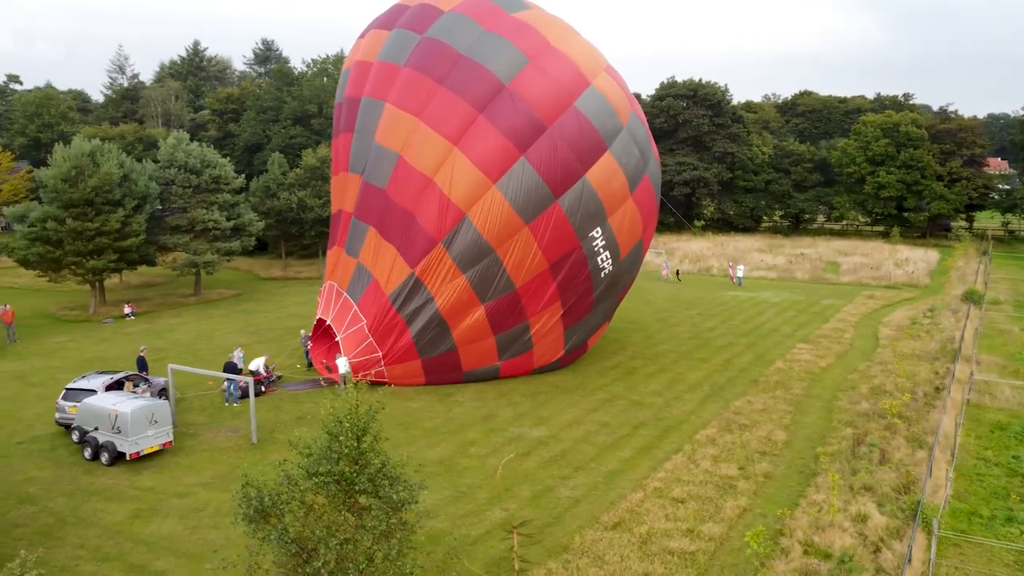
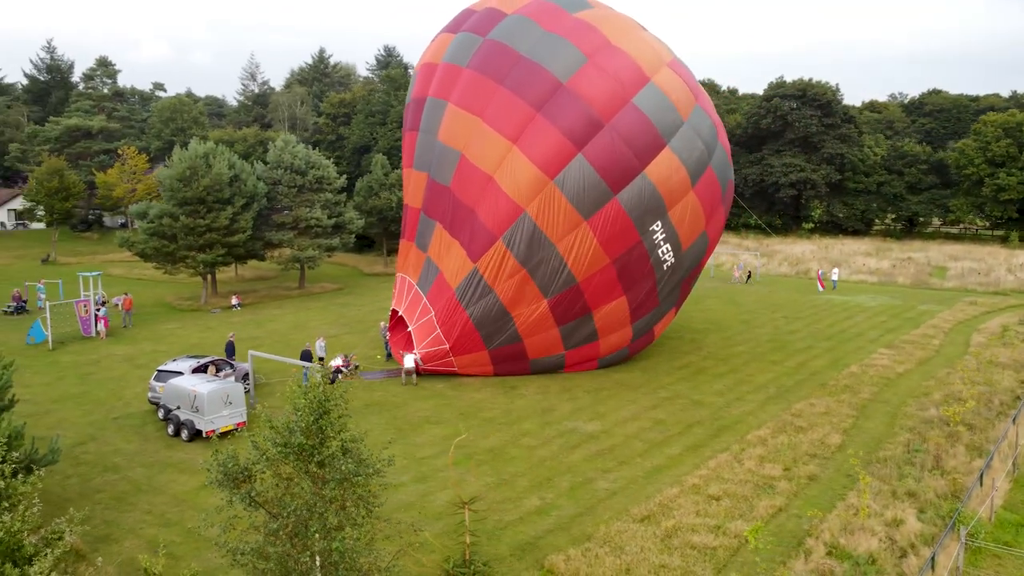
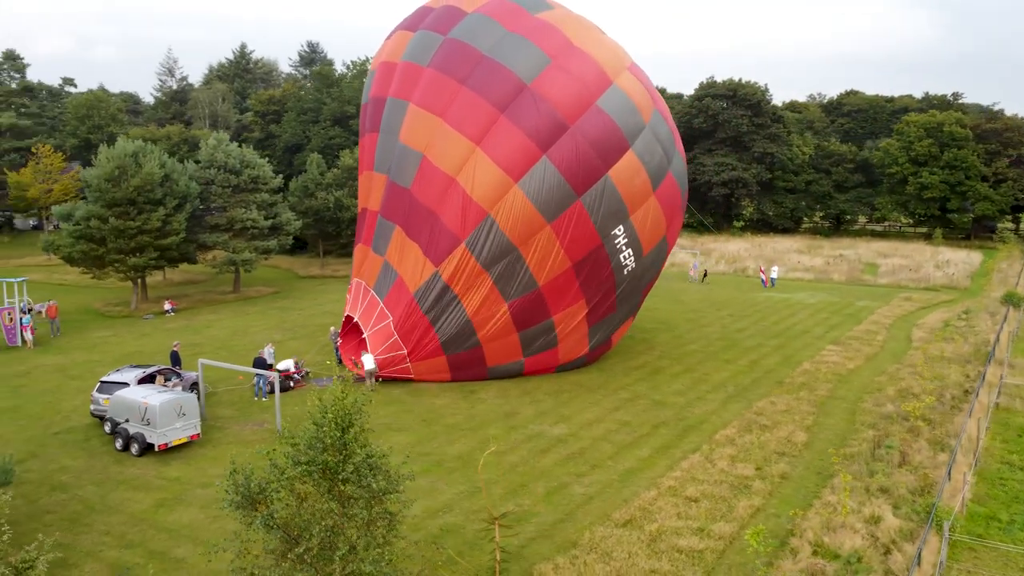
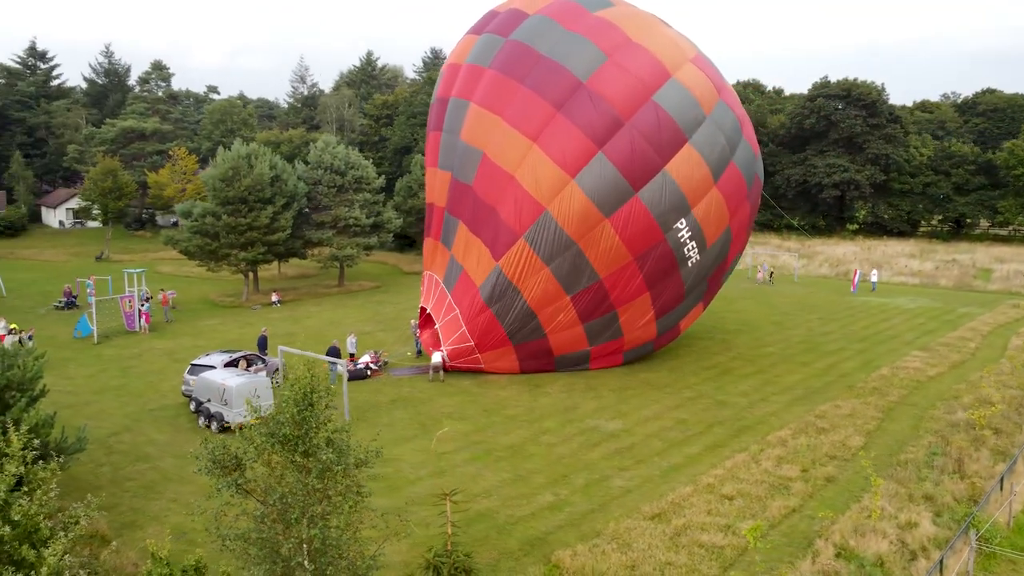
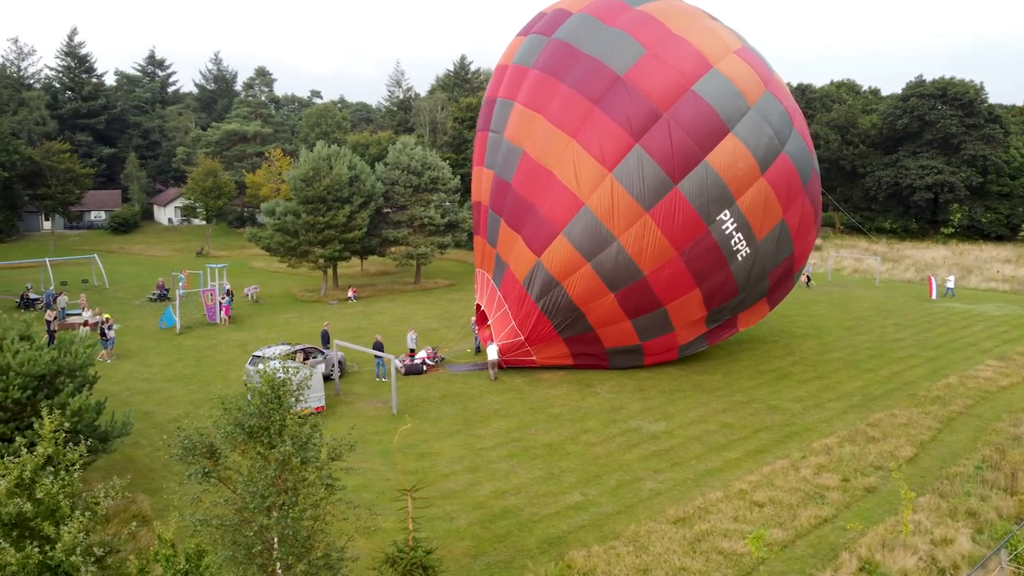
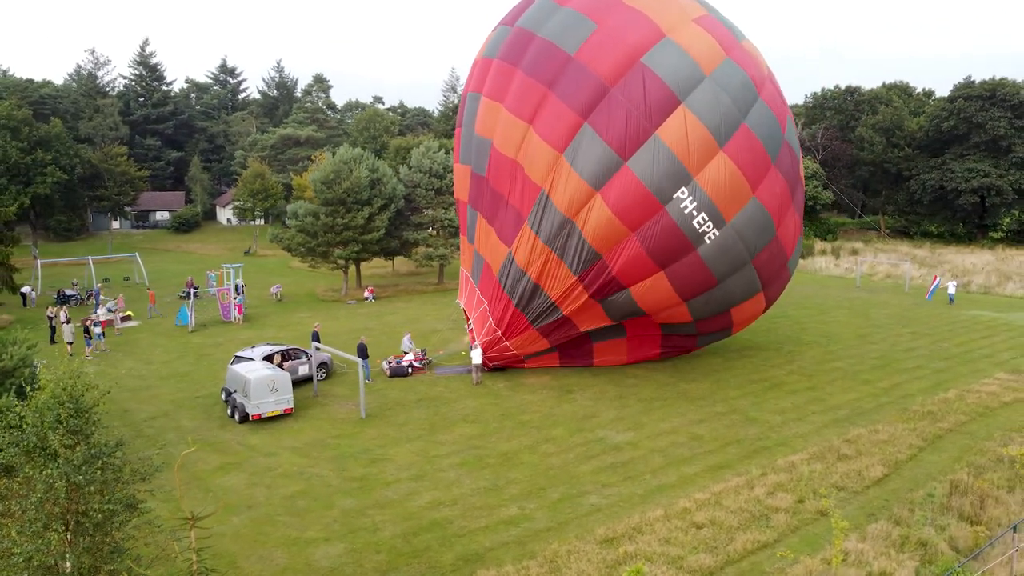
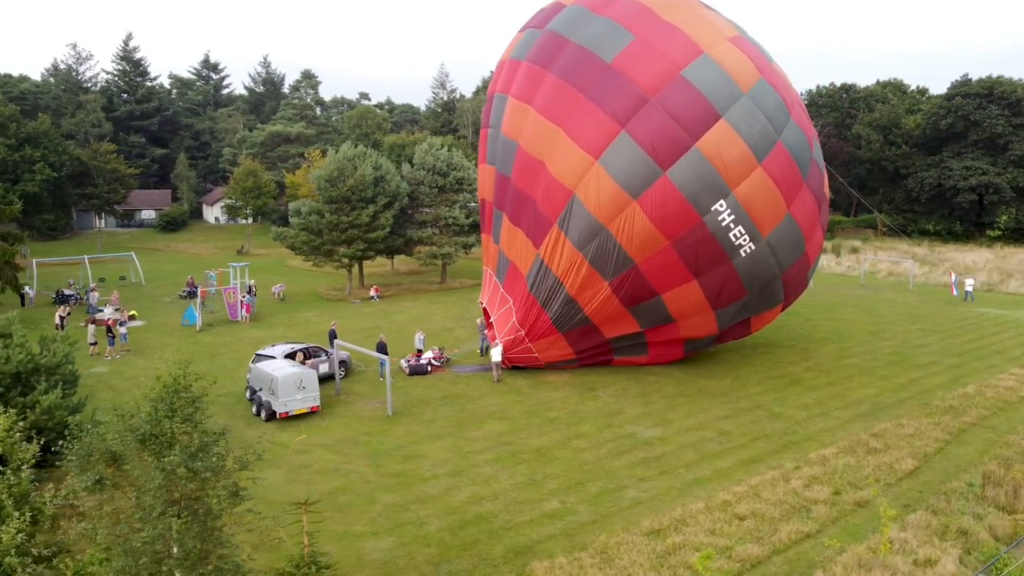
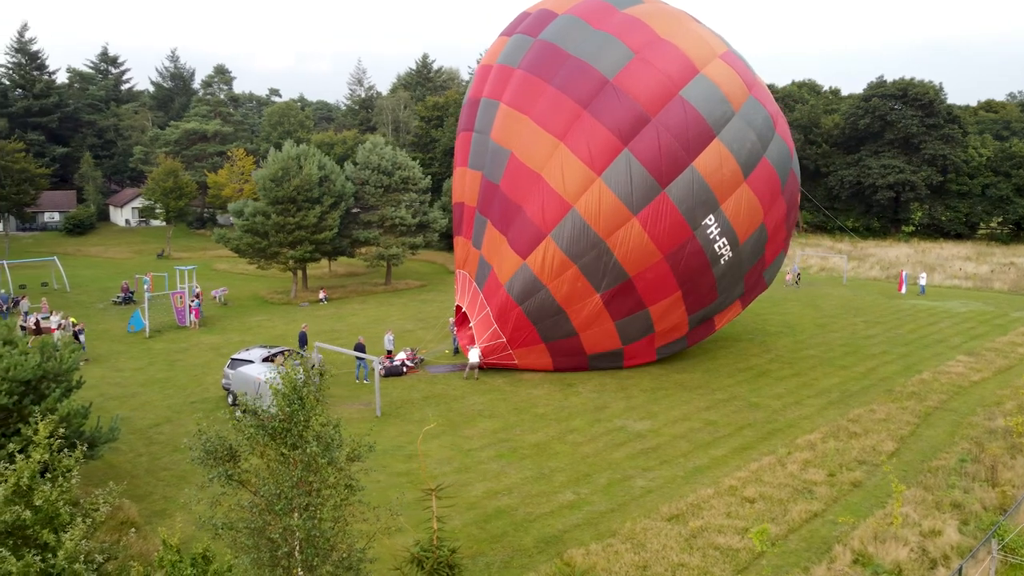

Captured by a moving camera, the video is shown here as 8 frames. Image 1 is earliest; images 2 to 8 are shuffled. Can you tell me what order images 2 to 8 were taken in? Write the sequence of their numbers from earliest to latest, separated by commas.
3, 2, 4, 8, 5, 7, 6
